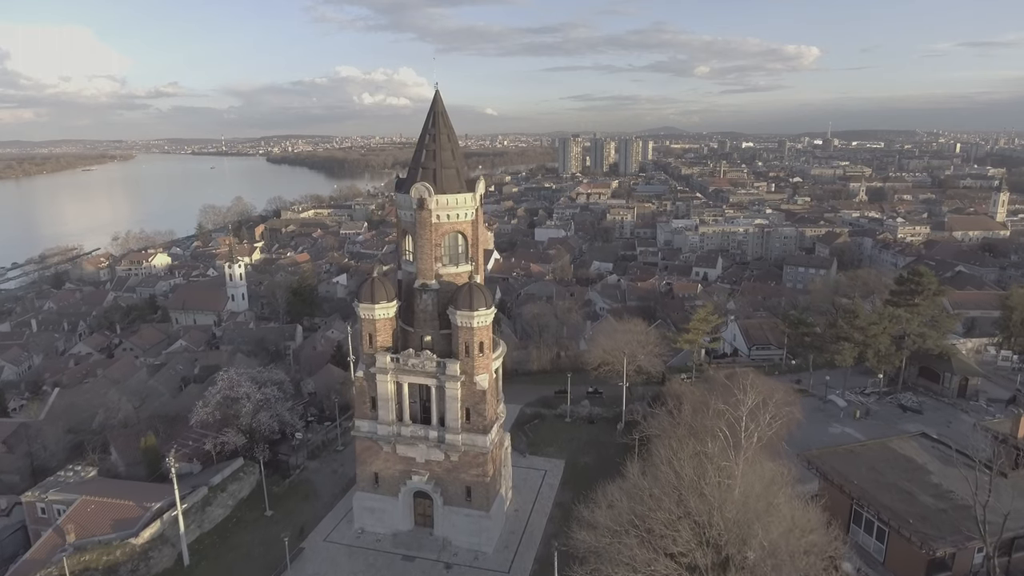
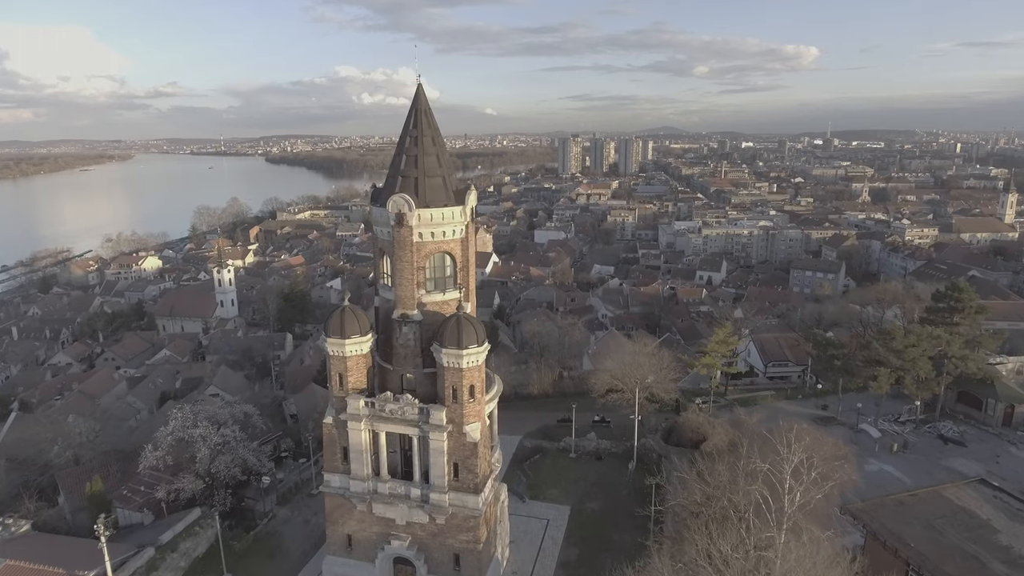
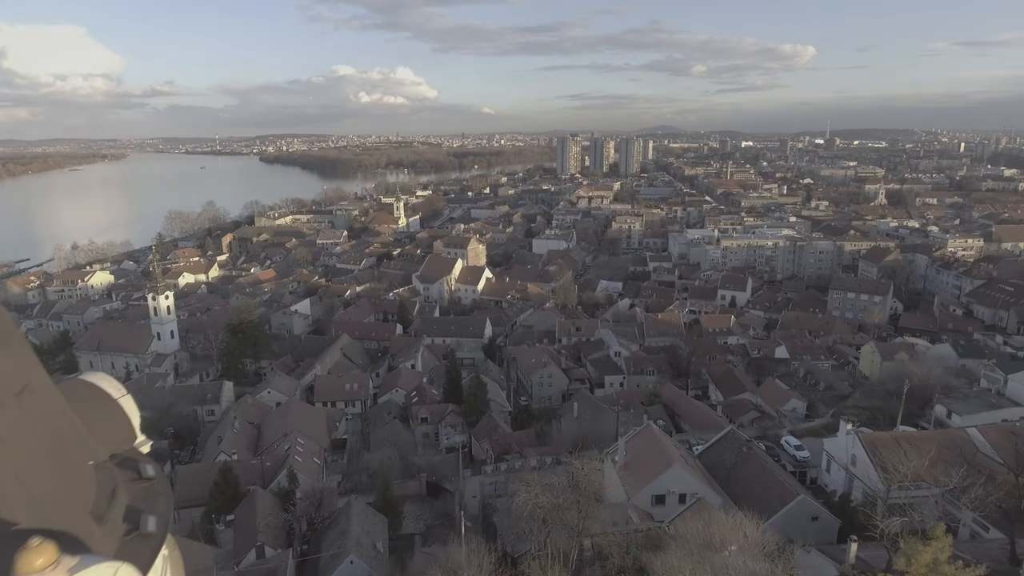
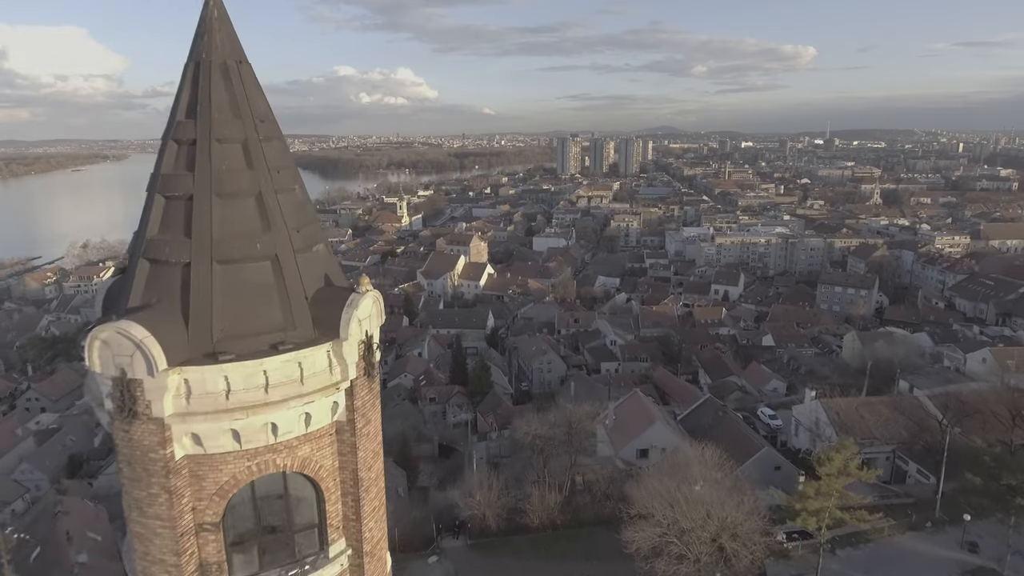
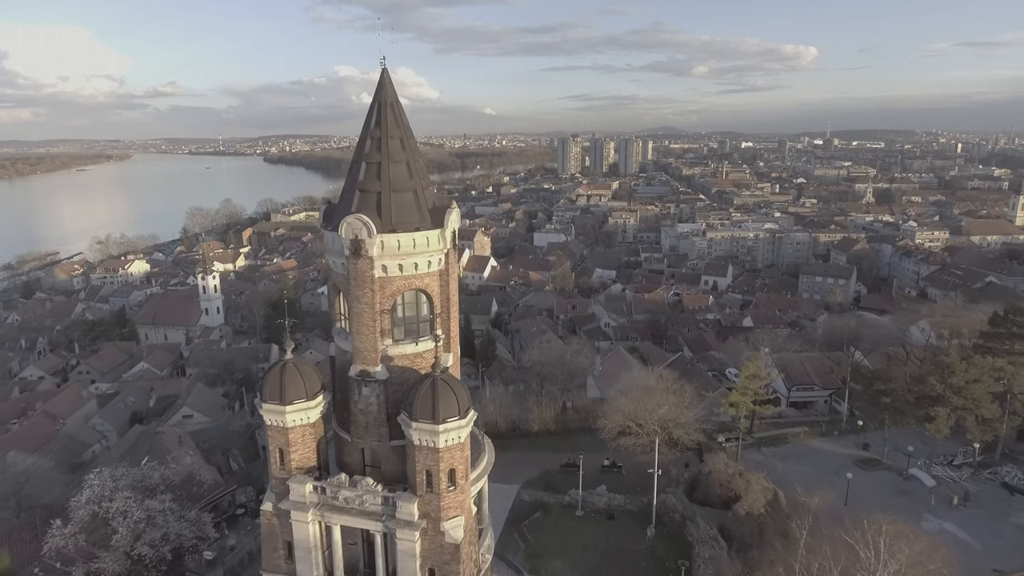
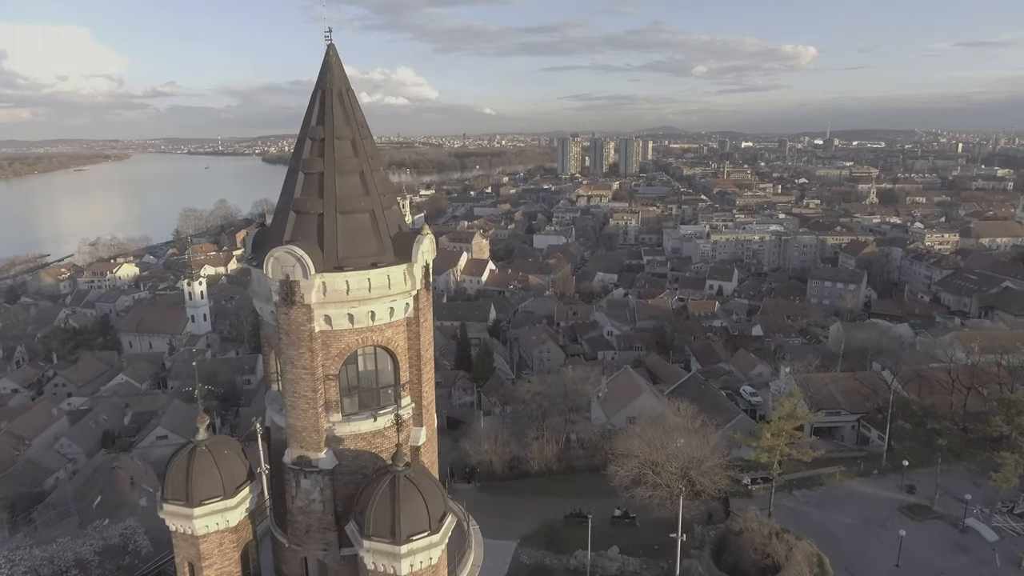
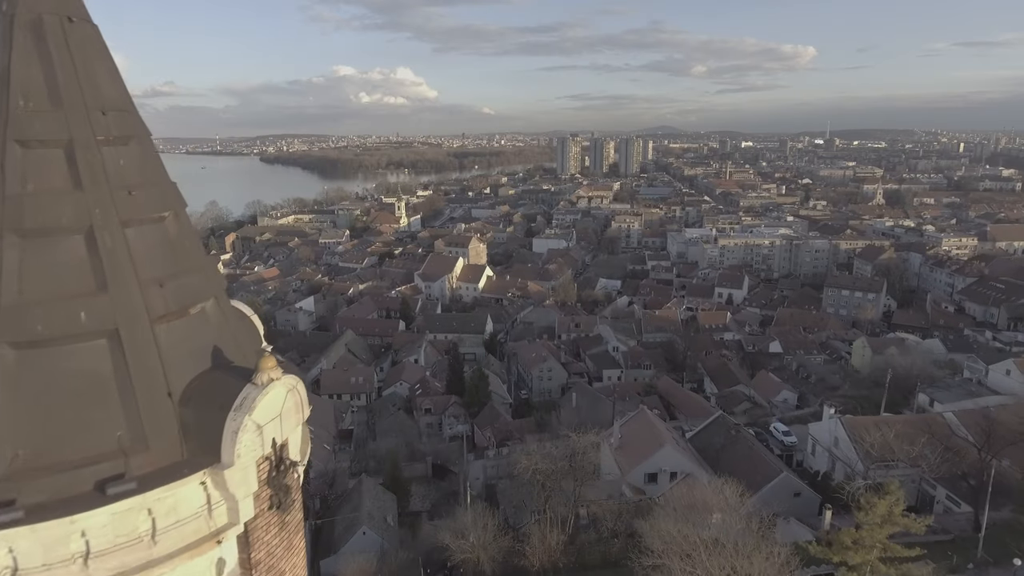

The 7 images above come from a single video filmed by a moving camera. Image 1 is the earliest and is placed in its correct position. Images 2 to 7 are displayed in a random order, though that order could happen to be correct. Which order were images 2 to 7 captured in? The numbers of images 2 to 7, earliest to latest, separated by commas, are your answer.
2, 5, 6, 4, 7, 3
